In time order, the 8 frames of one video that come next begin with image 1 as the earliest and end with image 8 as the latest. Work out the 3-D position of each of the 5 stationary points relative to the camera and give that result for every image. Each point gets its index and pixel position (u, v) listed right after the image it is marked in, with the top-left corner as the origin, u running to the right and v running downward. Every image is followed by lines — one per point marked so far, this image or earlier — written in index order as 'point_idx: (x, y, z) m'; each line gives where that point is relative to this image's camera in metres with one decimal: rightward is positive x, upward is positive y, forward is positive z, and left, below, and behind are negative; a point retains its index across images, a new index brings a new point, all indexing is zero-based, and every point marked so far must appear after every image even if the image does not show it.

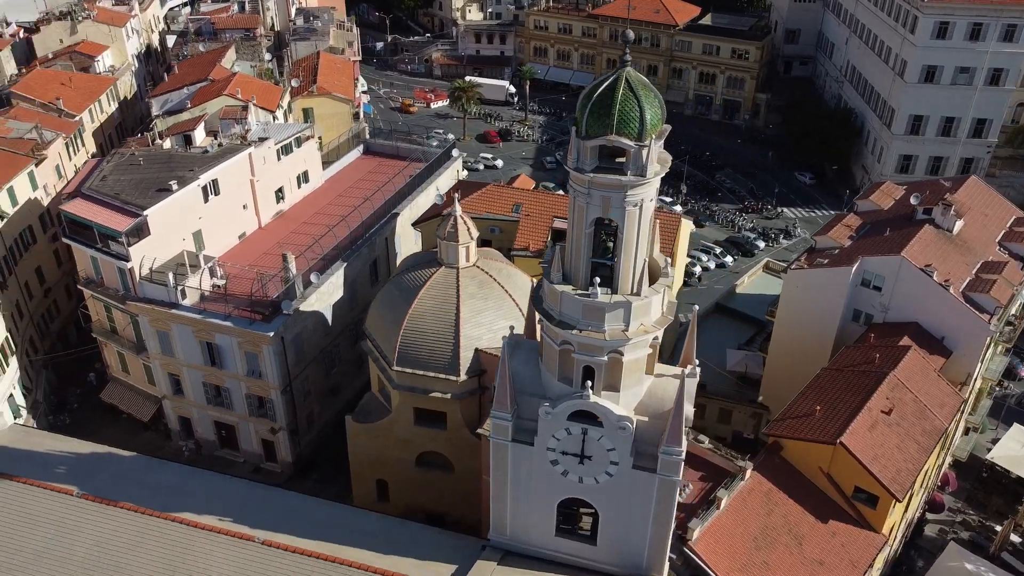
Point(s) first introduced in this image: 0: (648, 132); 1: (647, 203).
0: (+2.6, +3.0, +15.5) m
1: (+2.7, +1.7, +16.2) m
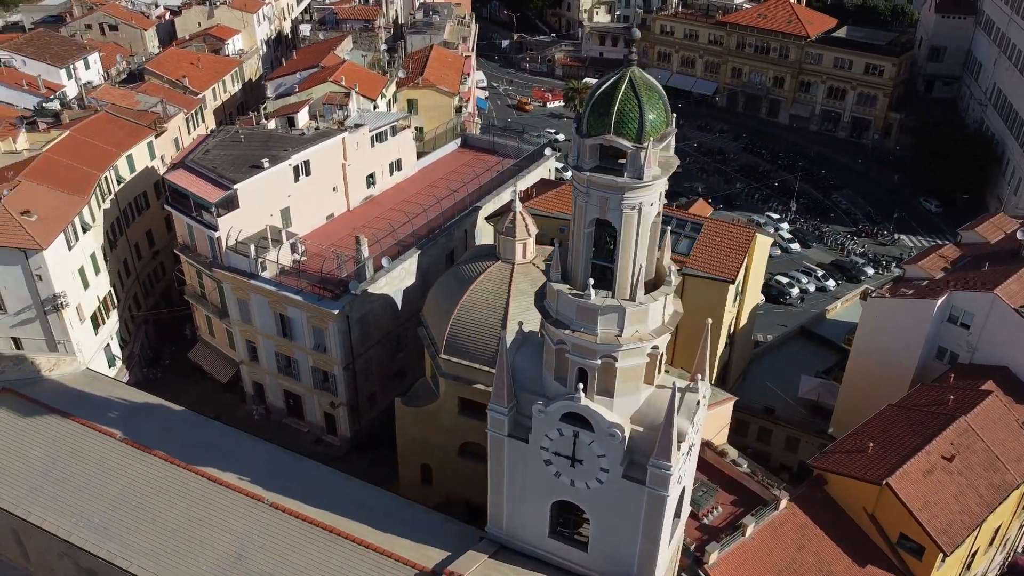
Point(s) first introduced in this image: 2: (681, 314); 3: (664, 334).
0: (+2.5, +2.8, +15.1) m
1: (+2.6, +1.6, +15.8) m
2: (+3.6, -0.5, +17.4) m
3: (+3.2, -1.0, +16.9) m
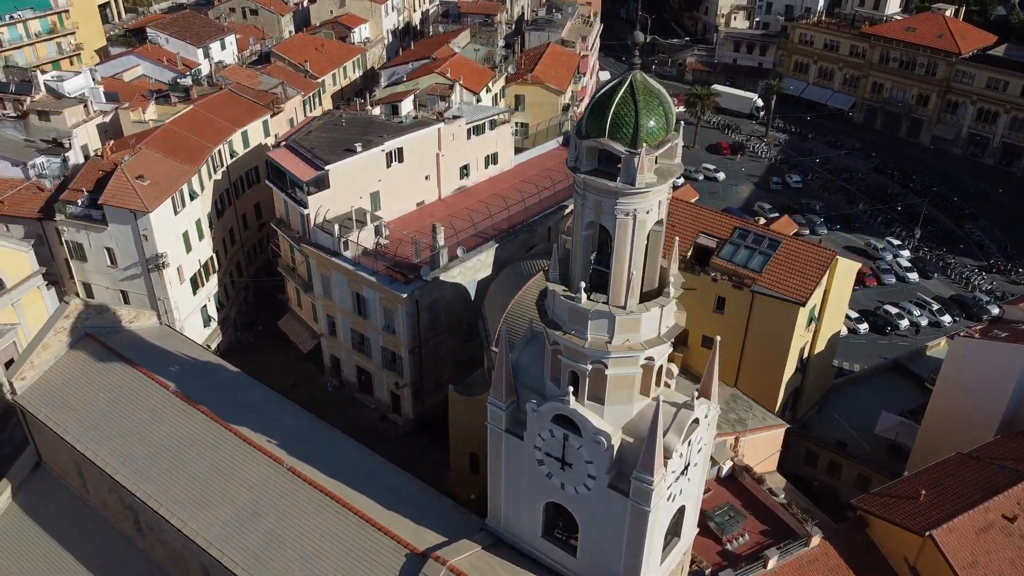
0: (+2.4, +2.7, +14.8) m
1: (+2.5, +1.4, +15.5) m
2: (+3.5, -0.8, +16.9) m
3: (+2.9, -1.2, +16.6) m
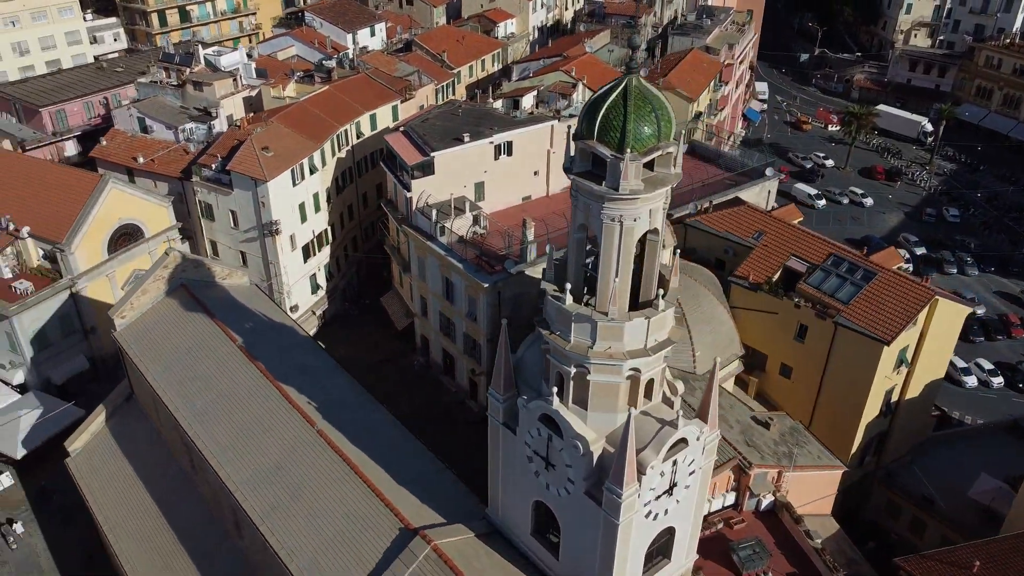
0: (+2.1, +2.5, +14.5) m
1: (+2.2, +1.2, +15.2) m
2: (+3.2, -1.1, +16.5) m
3: (+2.5, -1.4, +16.2) m
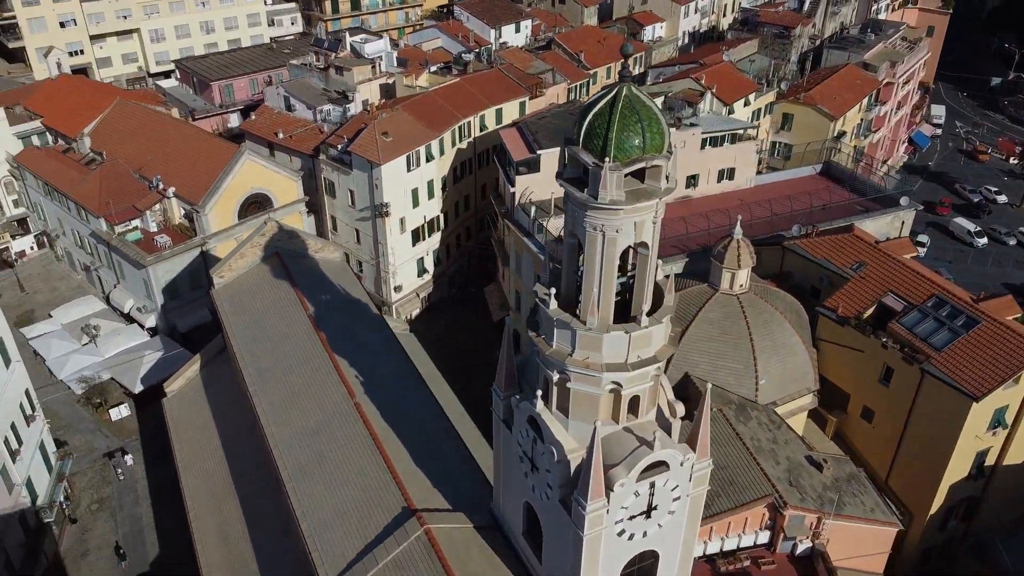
0: (+1.8, +2.3, +14.3) m
1: (+1.9, +1.0, +15.0) m
2: (+2.8, -1.4, +16.0) m
3: (+2.1, -1.6, +15.9) m
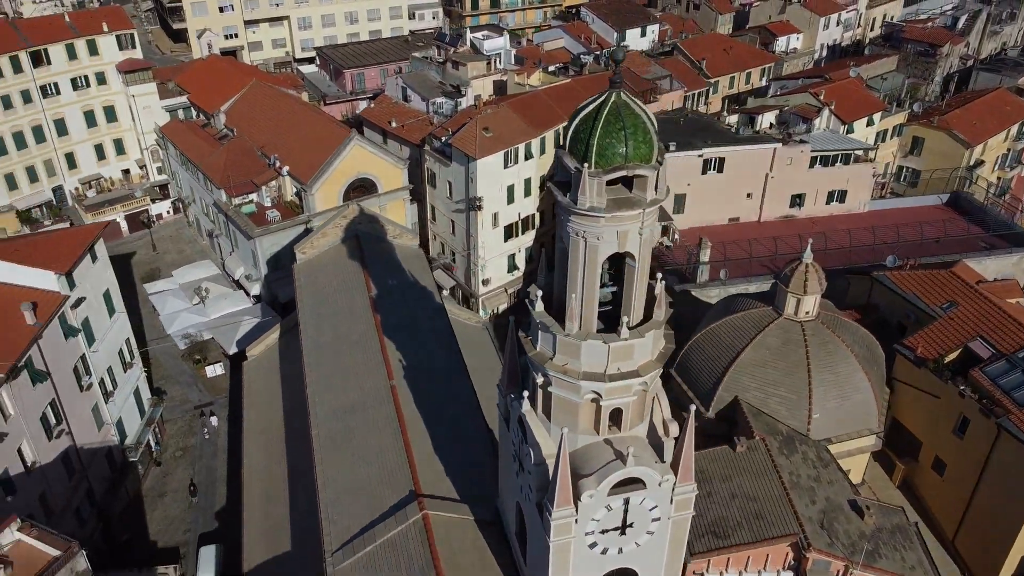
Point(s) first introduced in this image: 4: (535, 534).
0: (+1.4, +2.2, +14.1) m
1: (+1.5, +0.9, +14.7) m
2: (+2.3, -1.6, +15.6) m
3: (+1.6, -1.8, +15.6) m
4: (+0.5, -5.4, +17.9) m
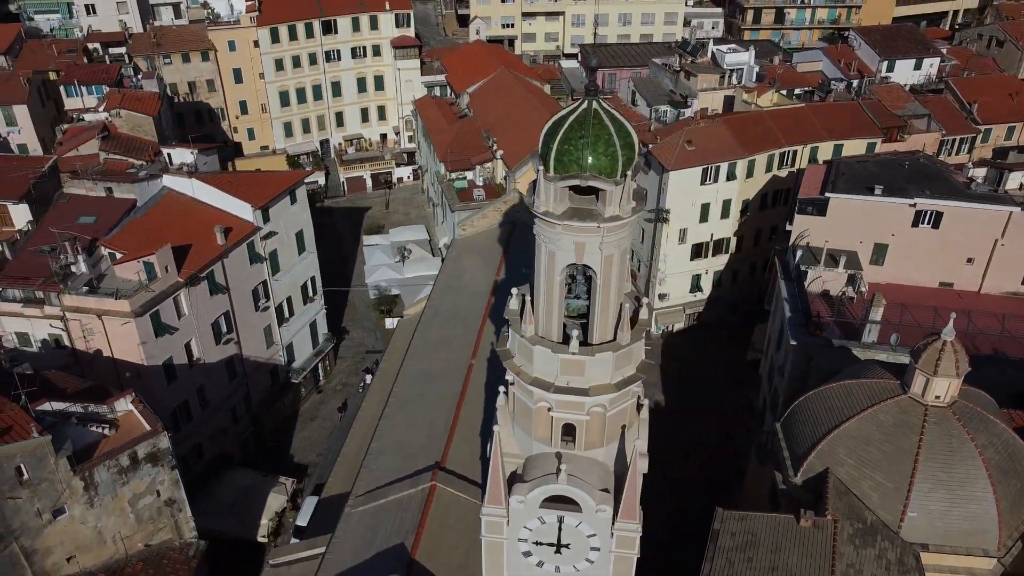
0: (+0.7, +2.1, +13.9) m
1: (+0.7, +0.7, +14.5) m
2: (+1.3, -1.9, +15.2) m
3: (+0.5, -1.9, +15.4) m
4: (-0.4, -5.3, +18.0) m
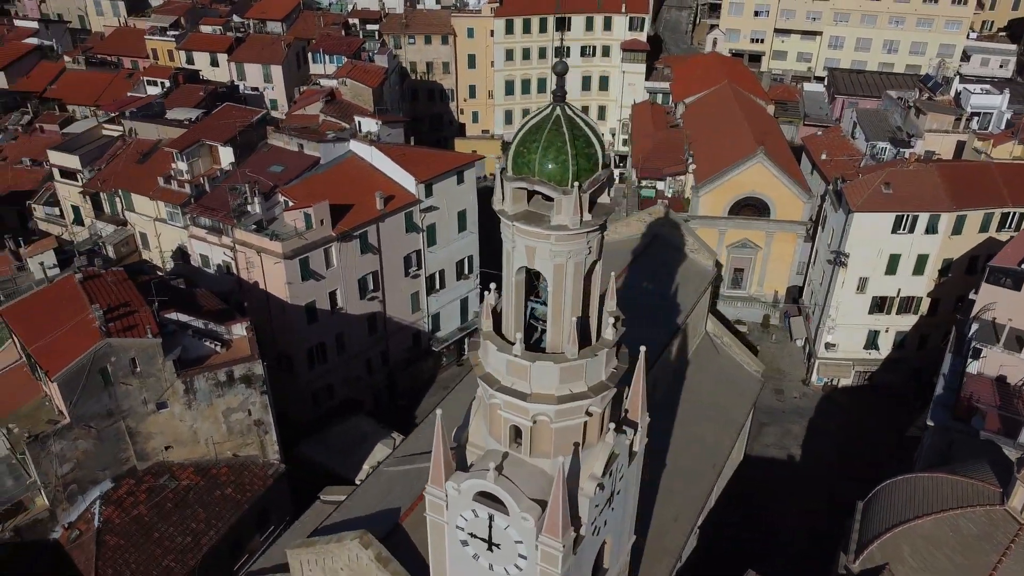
0: (0.0, +2.1, +14.0) m
1: (-0.1, +0.8, +14.6) m
2: (+0.1, -2.0, +15.1) m
3: (-0.5, -1.9, +15.6) m
4: (-1.2, -5.1, +18.4) m
